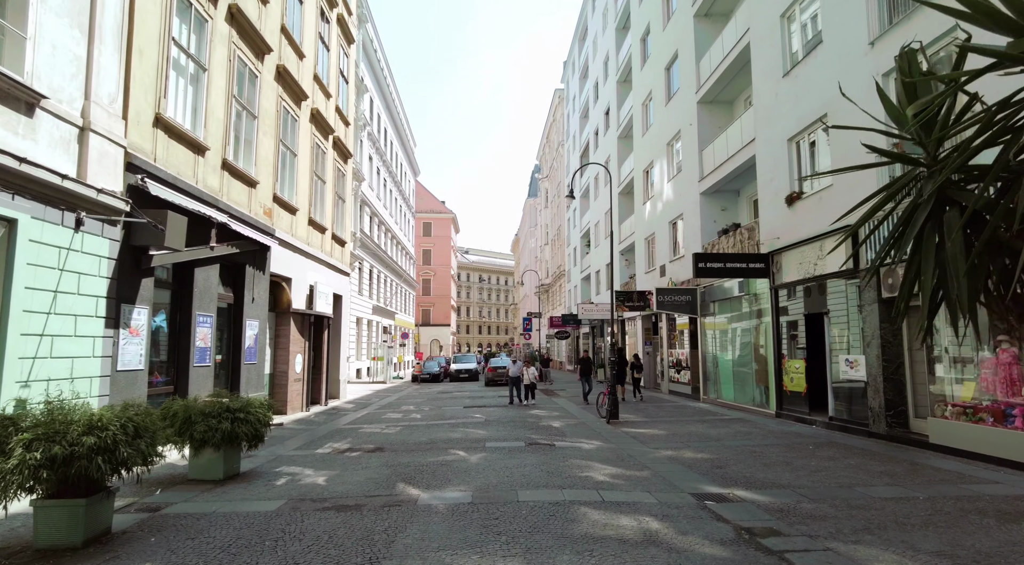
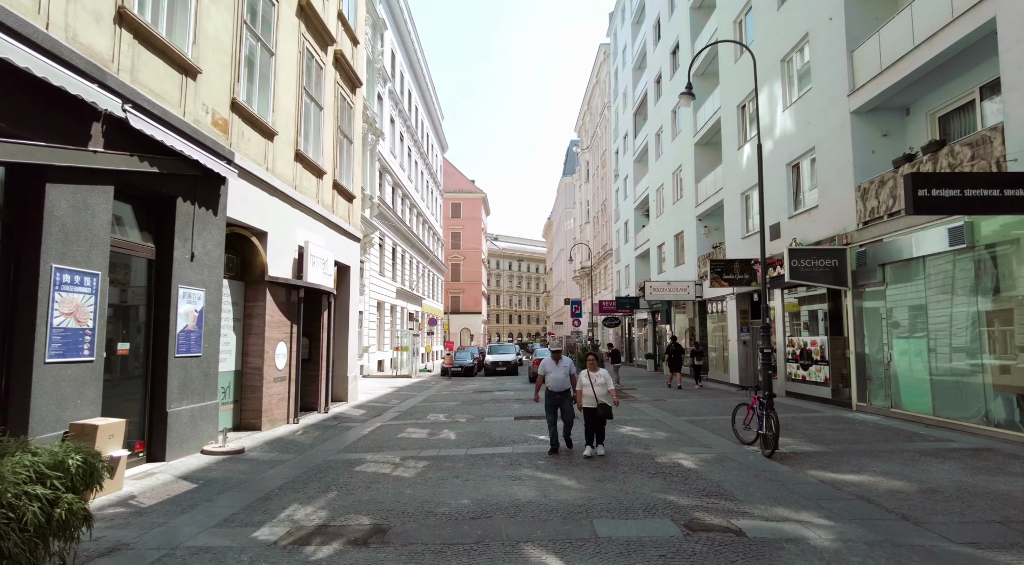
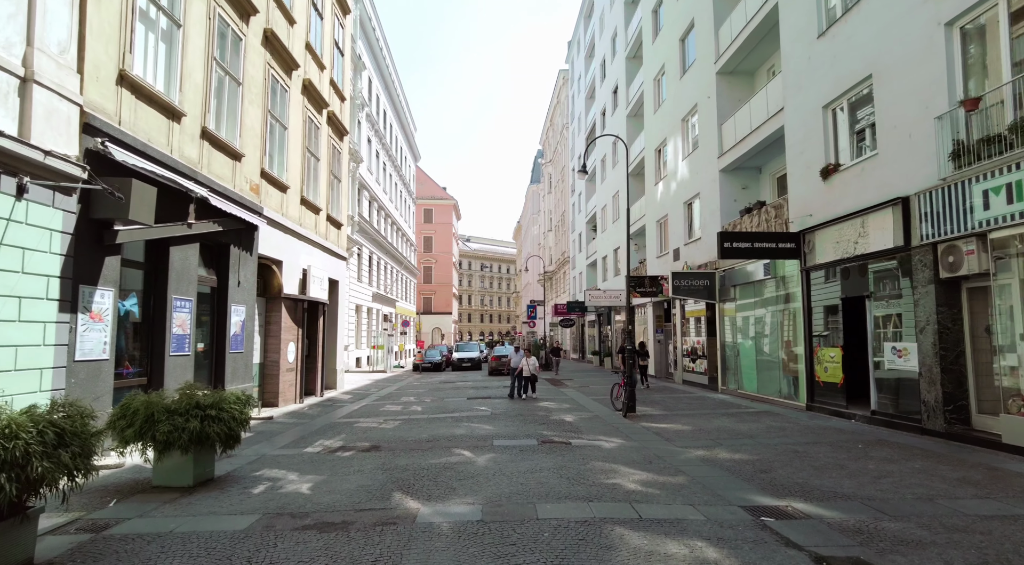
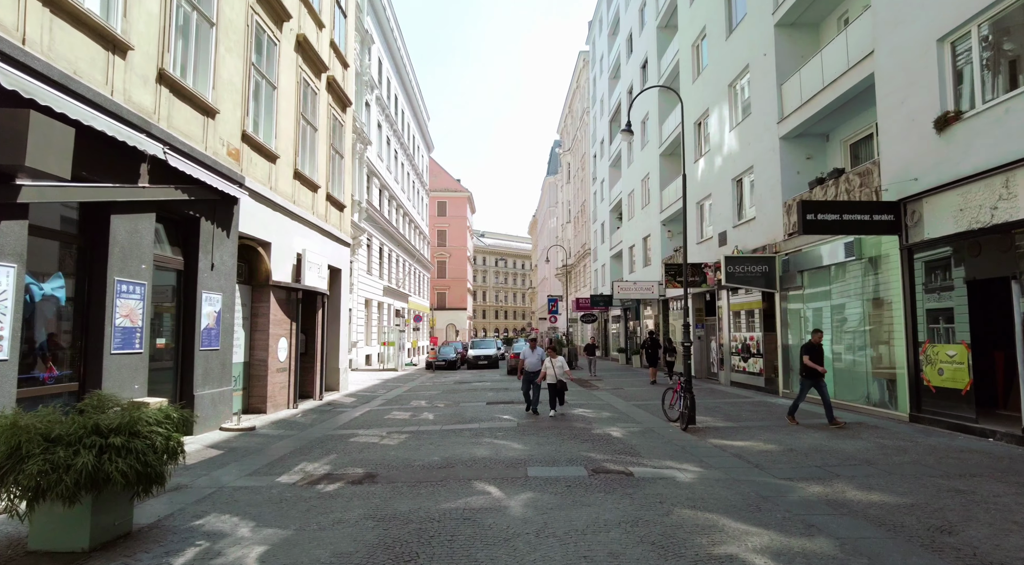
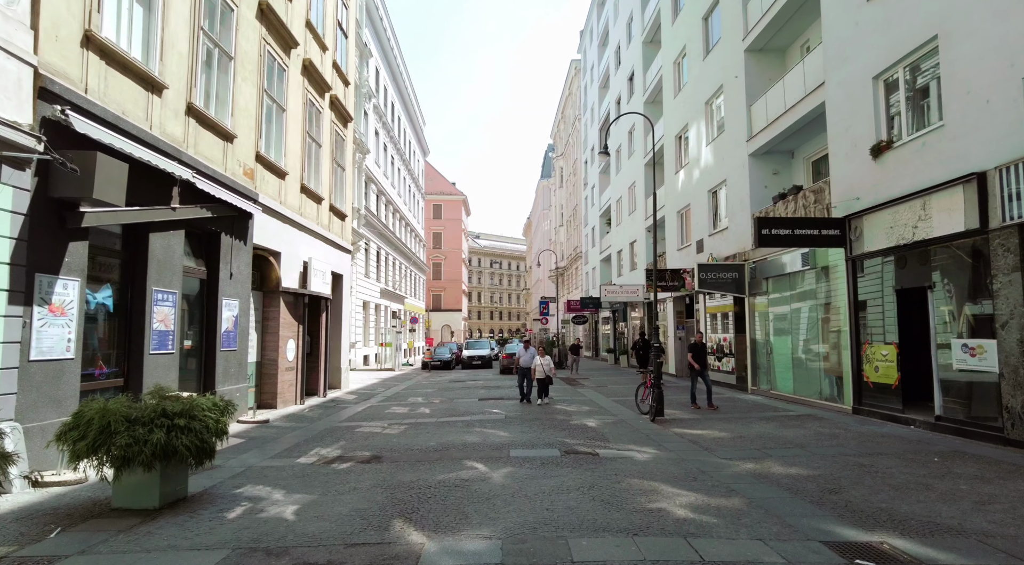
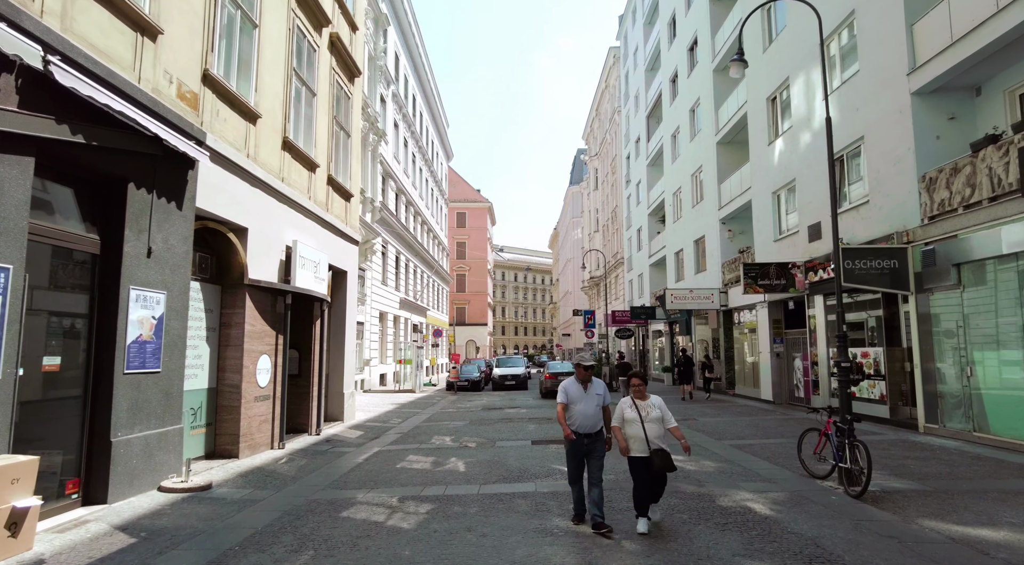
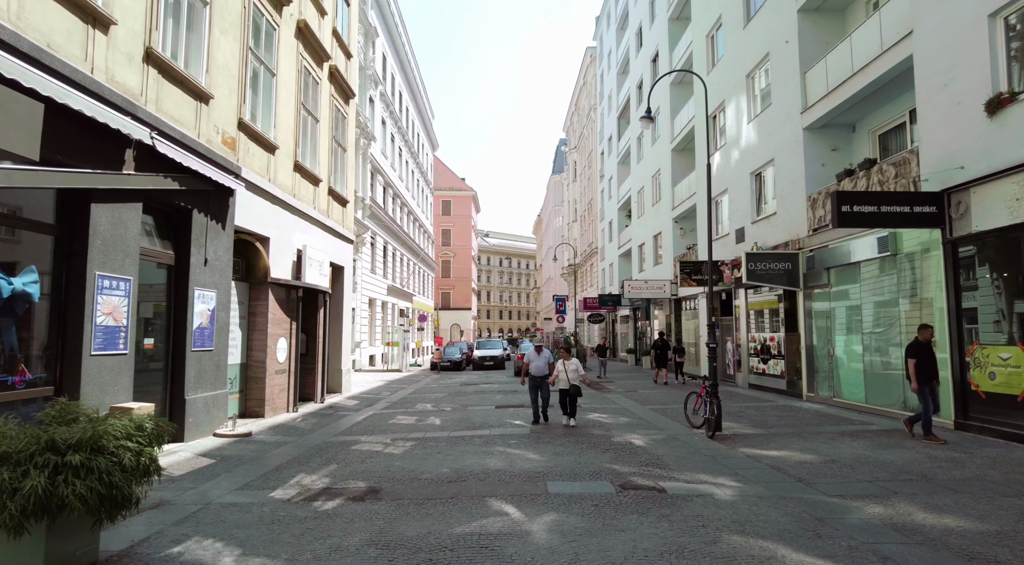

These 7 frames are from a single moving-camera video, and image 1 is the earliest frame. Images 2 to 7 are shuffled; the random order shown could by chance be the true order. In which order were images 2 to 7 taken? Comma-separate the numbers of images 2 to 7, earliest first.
3, 5, 4, 7, 2, 6
